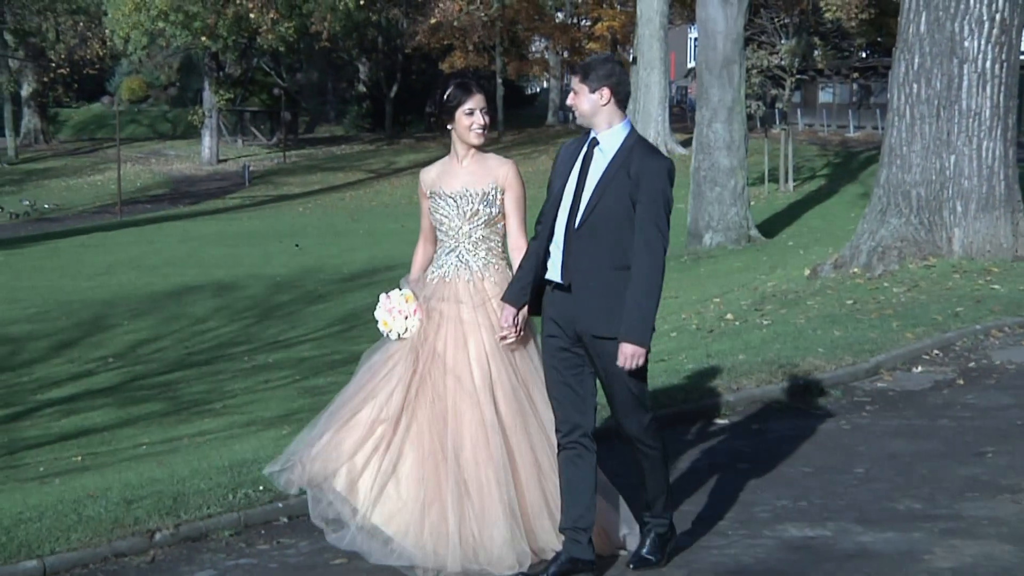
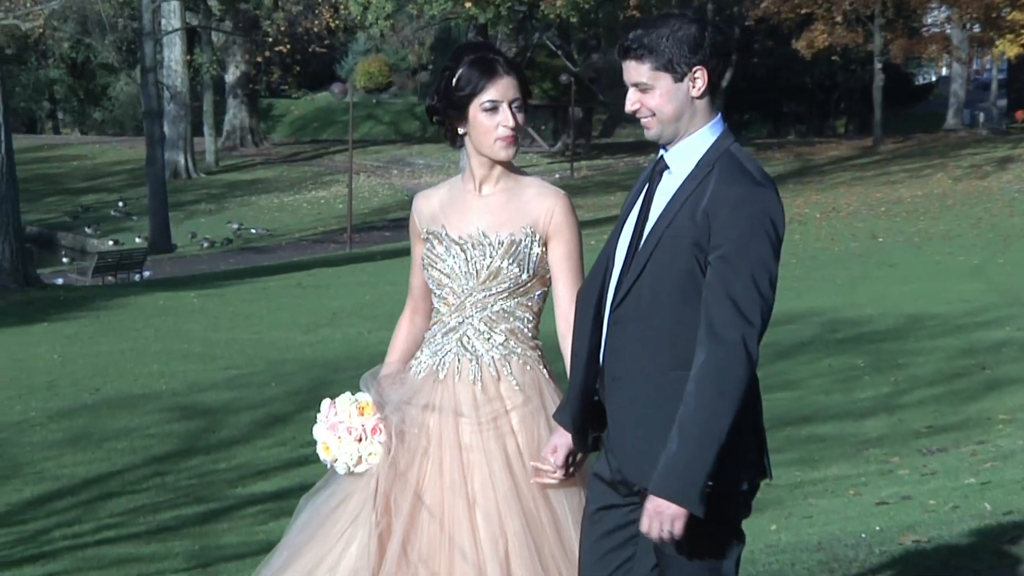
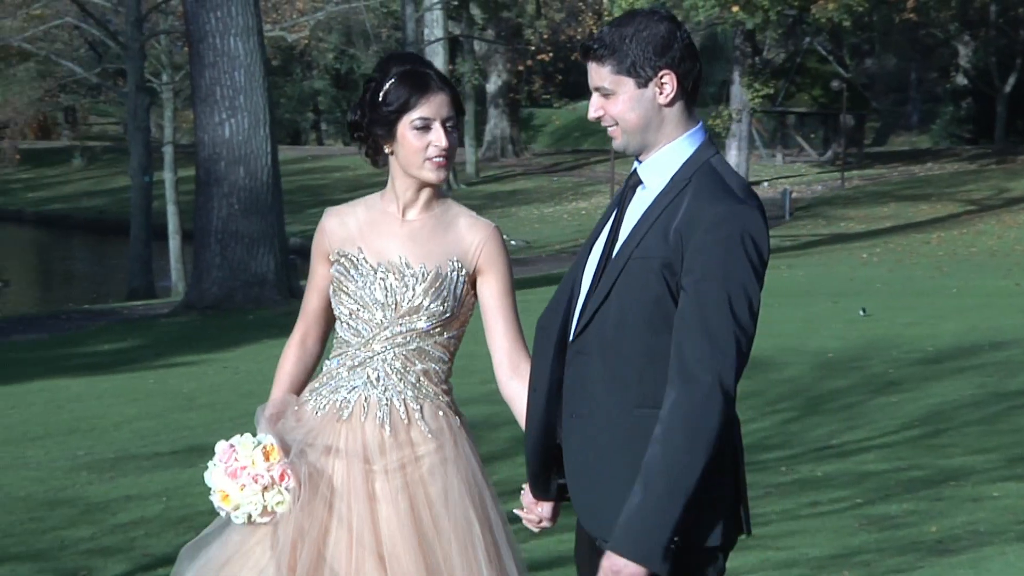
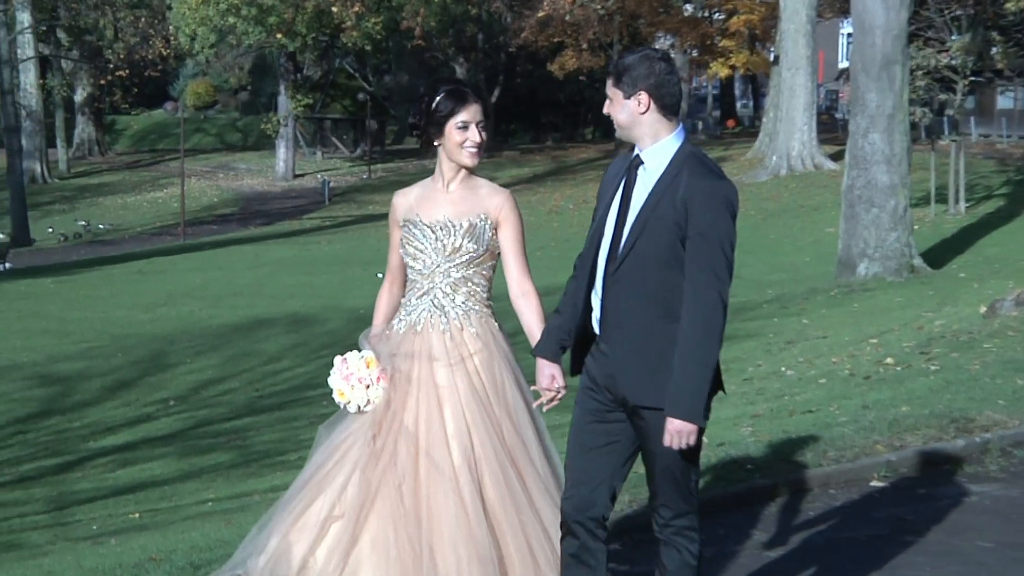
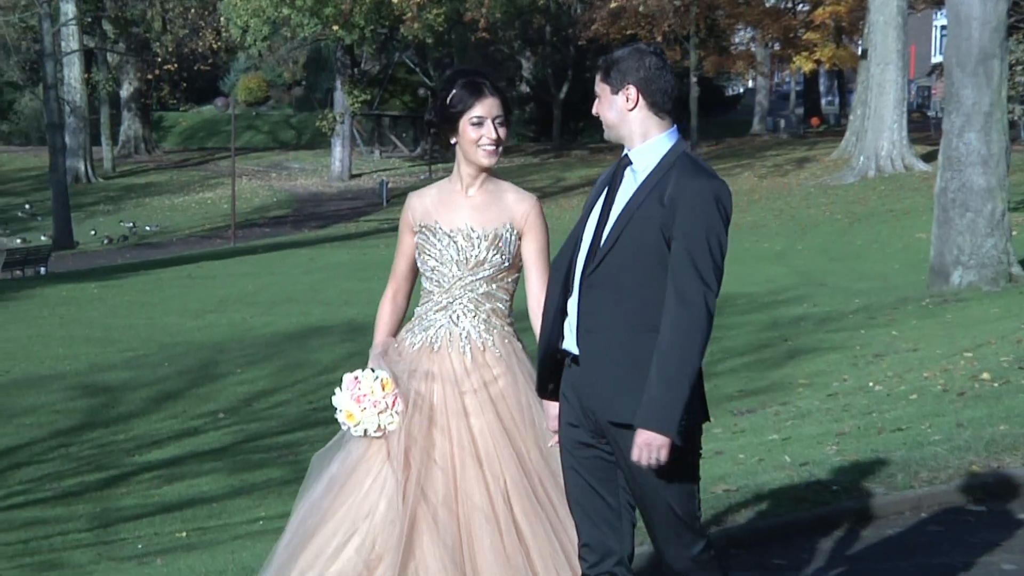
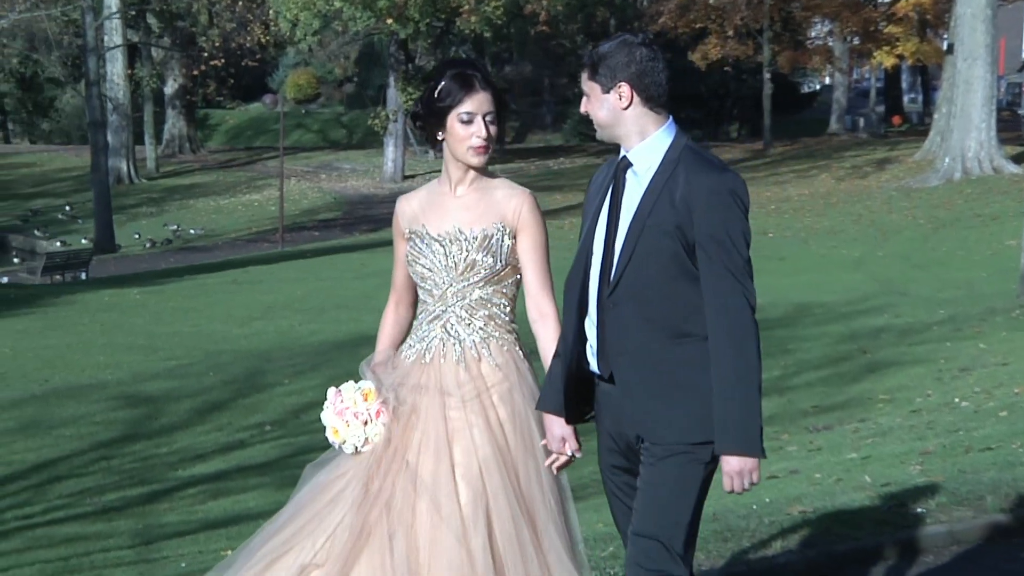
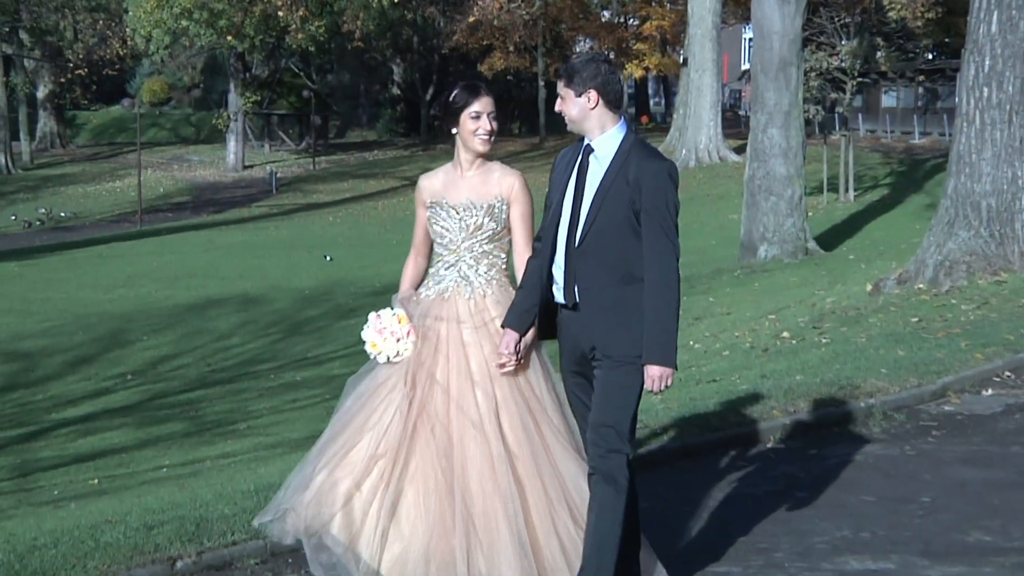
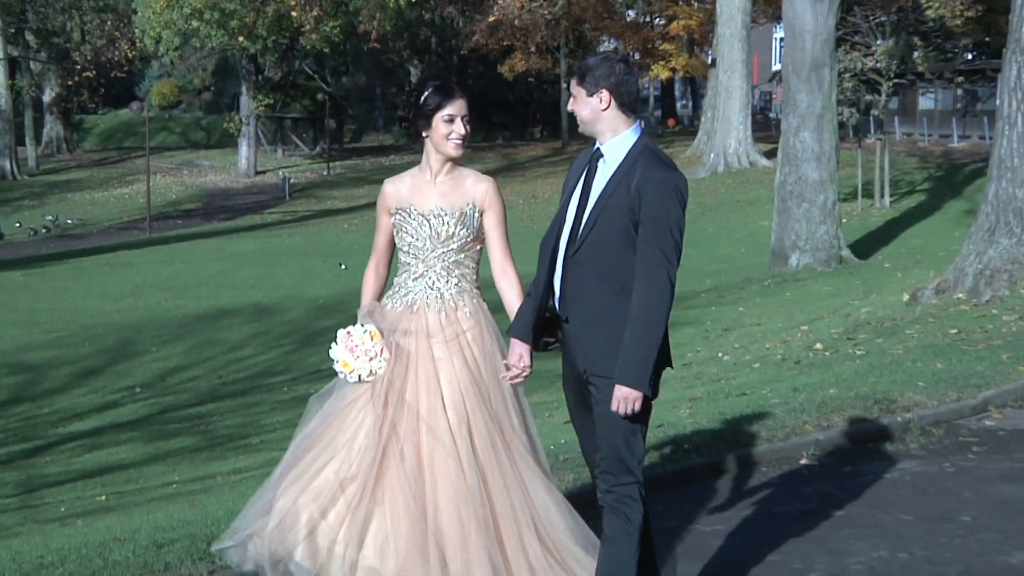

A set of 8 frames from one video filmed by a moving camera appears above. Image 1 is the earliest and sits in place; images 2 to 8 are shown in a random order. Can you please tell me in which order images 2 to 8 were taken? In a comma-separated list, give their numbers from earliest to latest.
7, 8, 4, 5, 6, 2, 3
